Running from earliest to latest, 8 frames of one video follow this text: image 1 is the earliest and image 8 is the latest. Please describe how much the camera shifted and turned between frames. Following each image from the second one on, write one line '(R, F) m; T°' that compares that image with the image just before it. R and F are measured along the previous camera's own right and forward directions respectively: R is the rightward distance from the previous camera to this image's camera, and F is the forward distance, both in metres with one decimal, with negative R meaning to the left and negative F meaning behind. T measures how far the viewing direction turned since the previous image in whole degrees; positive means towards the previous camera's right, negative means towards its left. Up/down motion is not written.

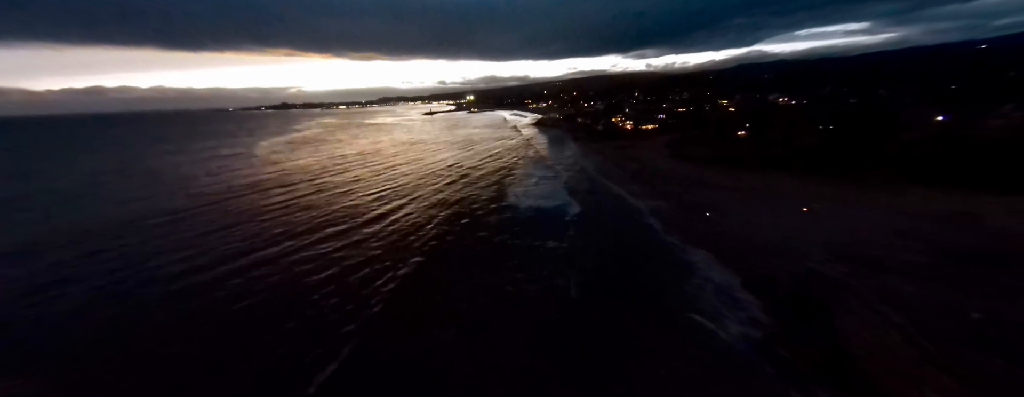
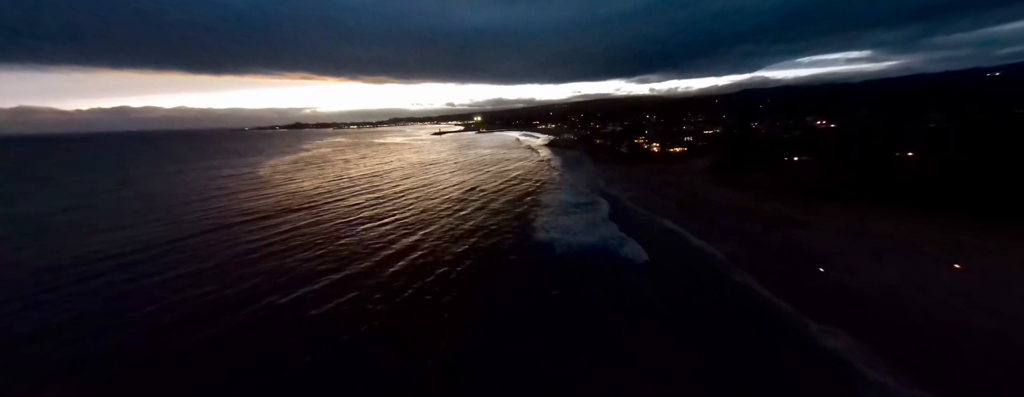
(-1.2, +2.2) m; -1°
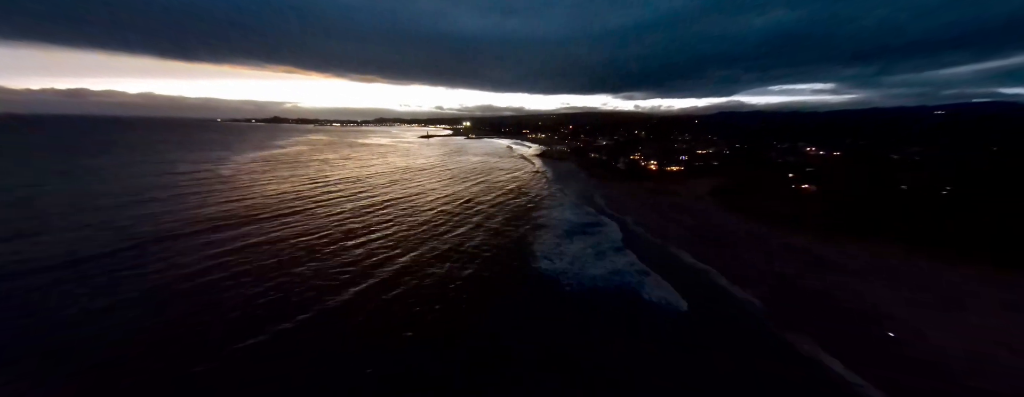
(-0.7, +1.6) m; +3°
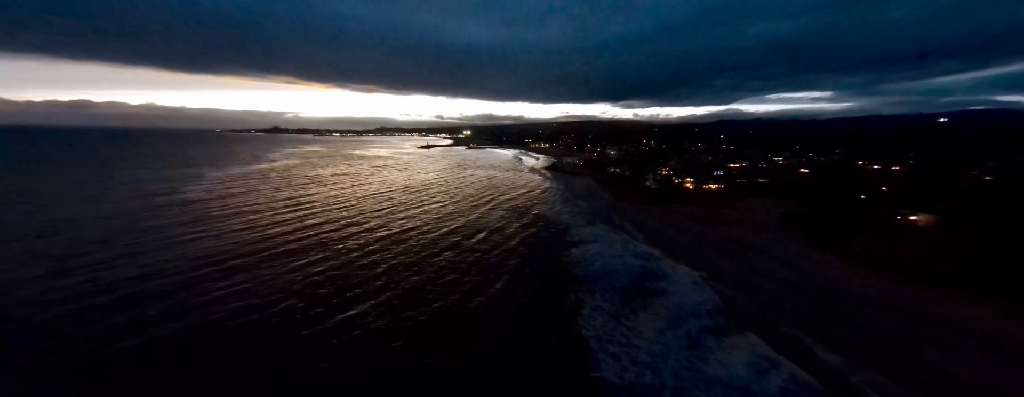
(-1.2, +3.7) m; 0°
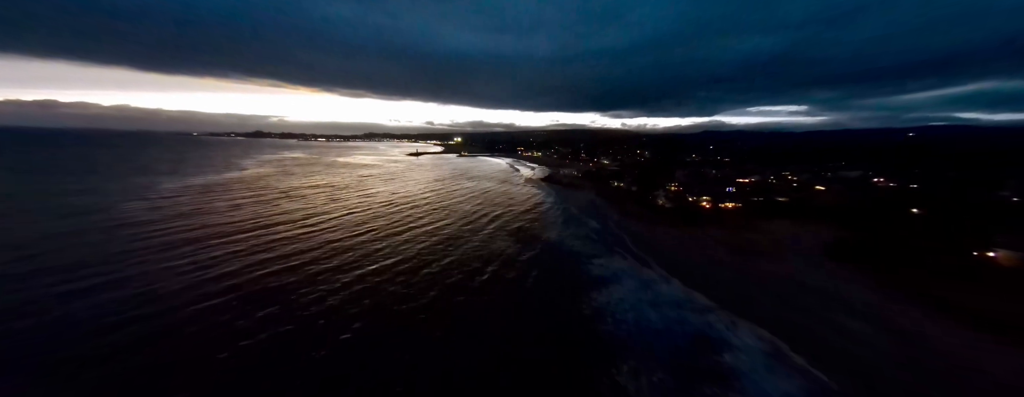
(-0.7, +2.7) m; +2°
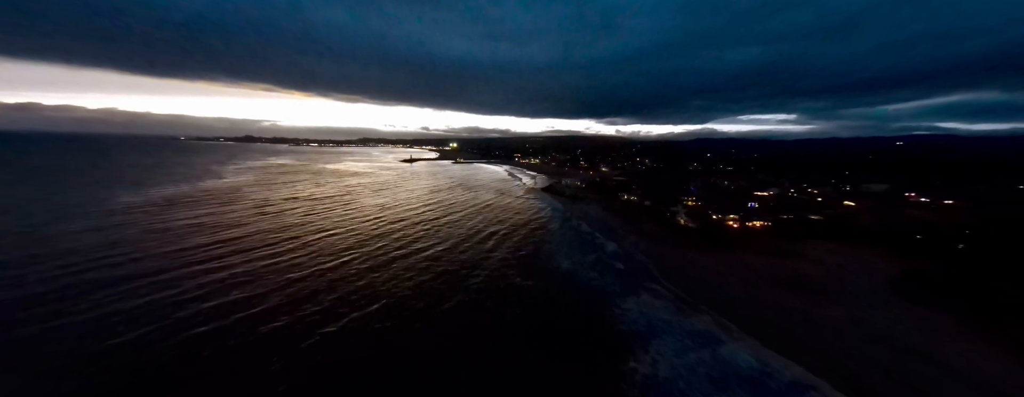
(-0.6, +2.5) m; +1°
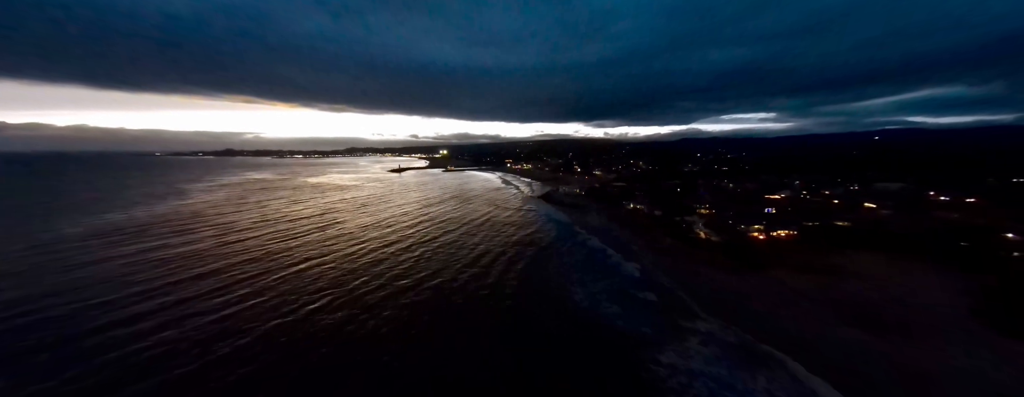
(-0.5, +2.3) m; +2°
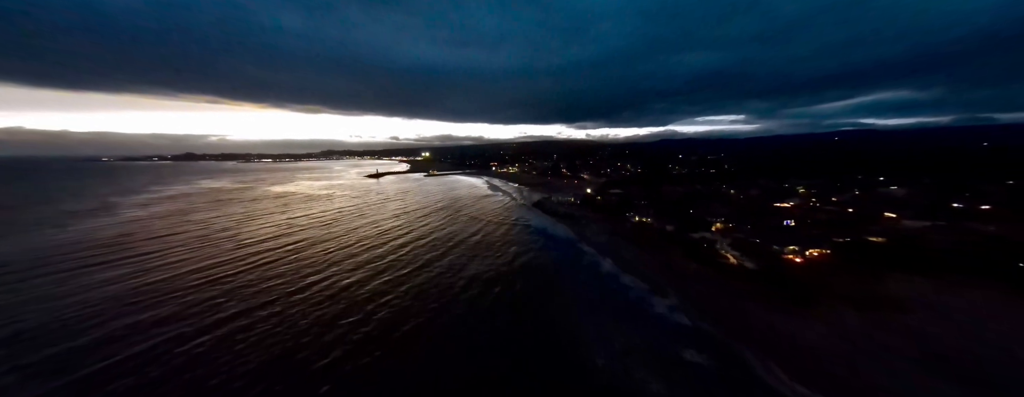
(-0.8, +3.2) m; +3°
